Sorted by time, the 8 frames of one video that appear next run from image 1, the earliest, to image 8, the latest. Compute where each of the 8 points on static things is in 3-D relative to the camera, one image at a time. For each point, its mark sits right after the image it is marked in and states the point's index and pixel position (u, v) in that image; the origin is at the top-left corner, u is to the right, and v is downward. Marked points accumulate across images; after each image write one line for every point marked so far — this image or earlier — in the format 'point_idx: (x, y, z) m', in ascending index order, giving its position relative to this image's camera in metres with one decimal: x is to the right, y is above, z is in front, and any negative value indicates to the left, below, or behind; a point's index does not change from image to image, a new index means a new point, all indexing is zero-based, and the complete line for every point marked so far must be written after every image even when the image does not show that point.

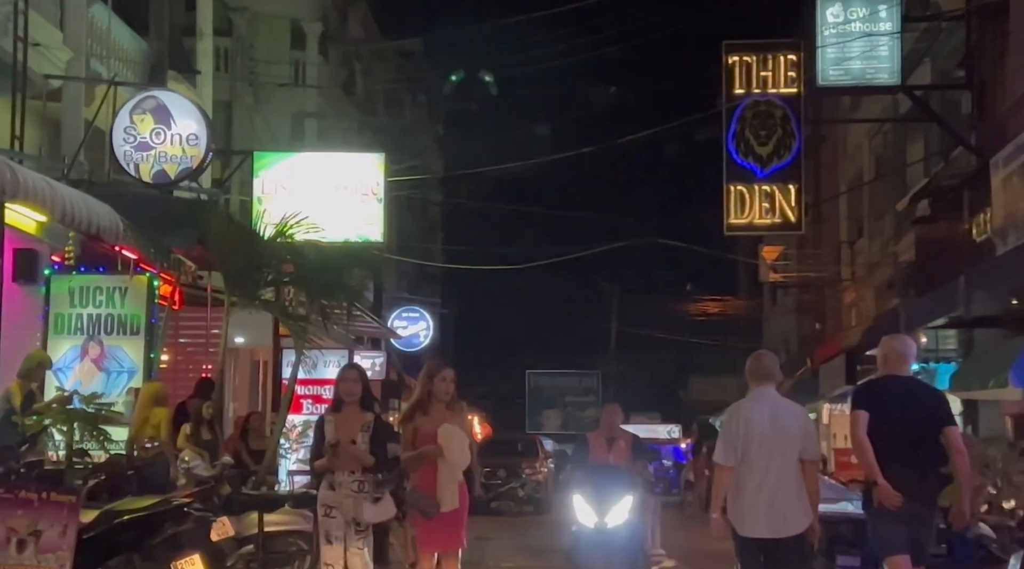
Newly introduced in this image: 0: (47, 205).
0: (-3.2, +0.6, +10.4) m
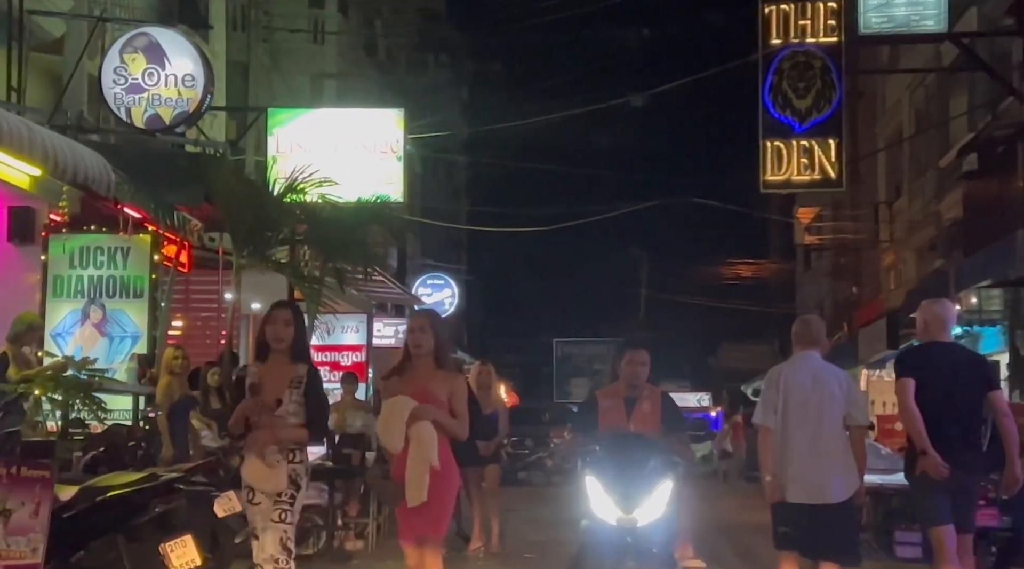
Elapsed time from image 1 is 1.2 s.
0: (-3.1, +0.9, +9.4) m
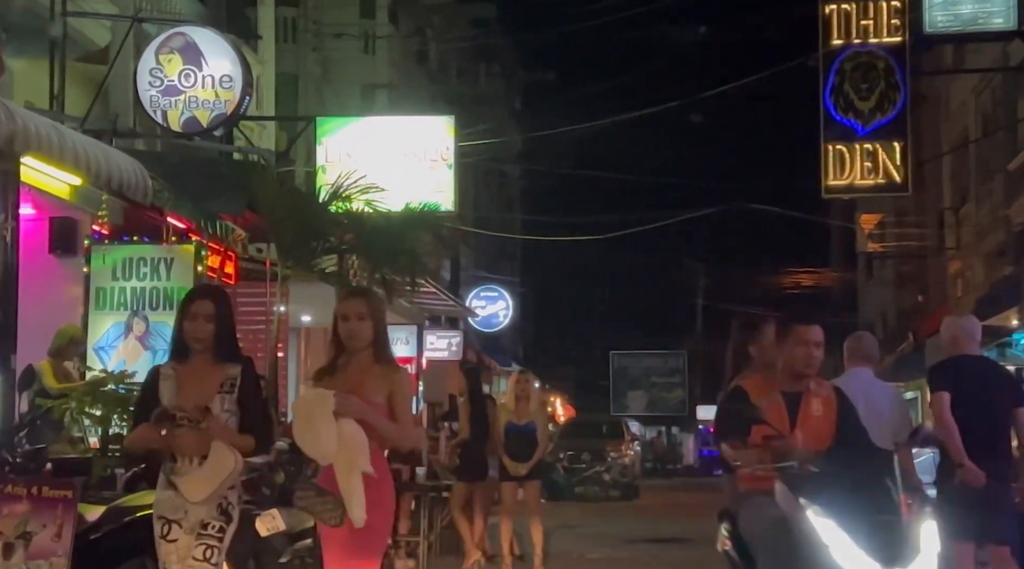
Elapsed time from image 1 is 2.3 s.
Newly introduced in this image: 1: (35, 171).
0: (-2.8, +0.8, +9.1) m
1: (-3.8, +0.9, +12.0) m
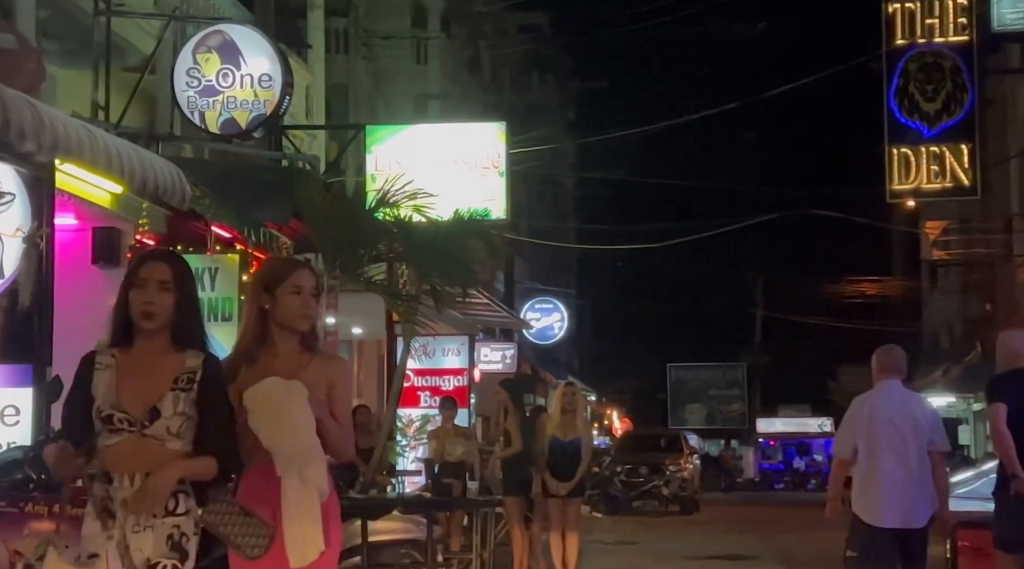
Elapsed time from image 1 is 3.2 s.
0: (-2.5, +0.7, +8.7) m
1: (-3.4, +0.8, +11.6) m
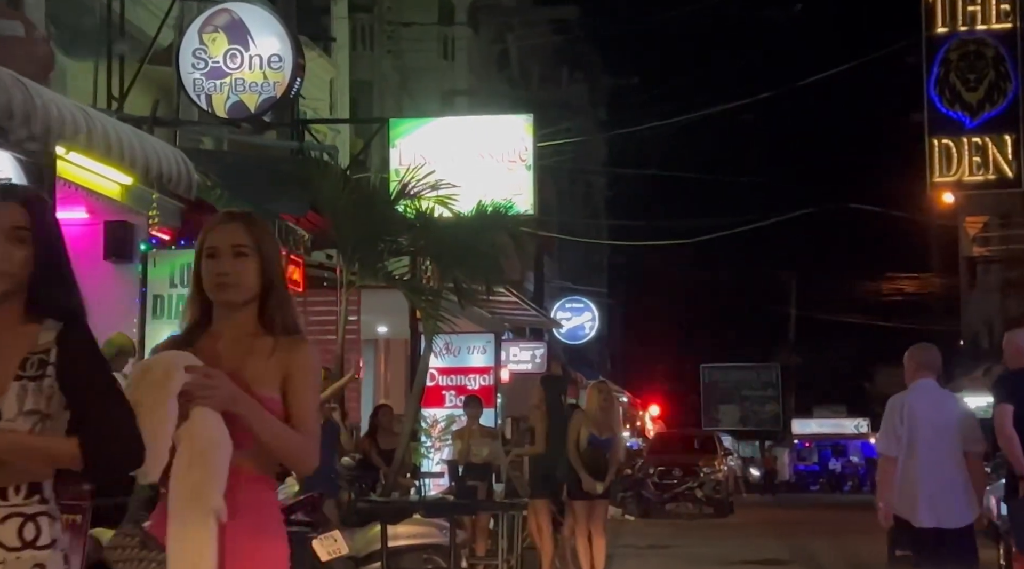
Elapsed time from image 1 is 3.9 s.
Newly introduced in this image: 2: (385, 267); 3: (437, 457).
0: (-2.3, +0.8, +8.2) m
1: (-3.2, +0.9, +11.2) m
2: (-1.1, +0.2, +13.0) m
3: (-0.8, -1.8, +15.7) m
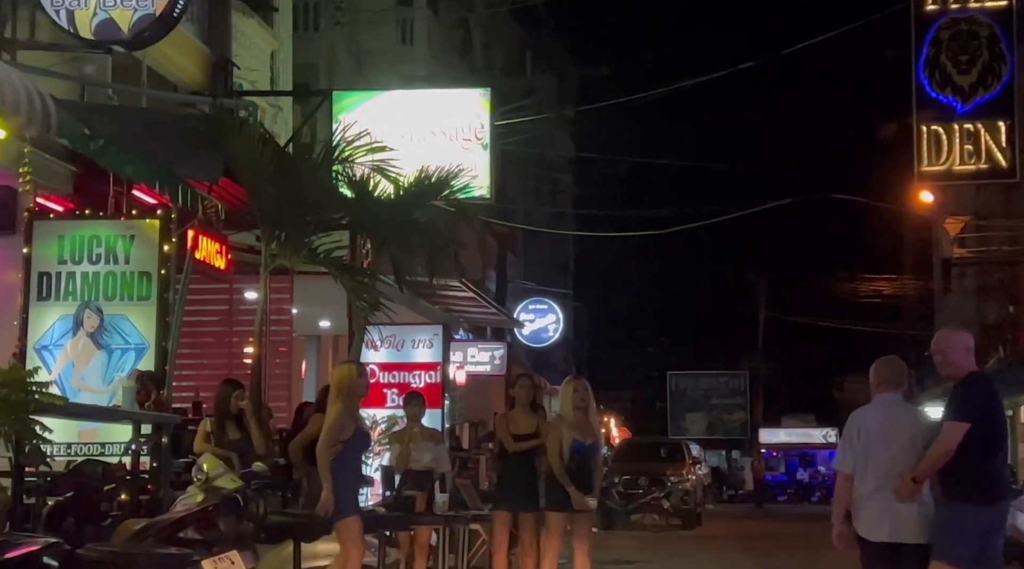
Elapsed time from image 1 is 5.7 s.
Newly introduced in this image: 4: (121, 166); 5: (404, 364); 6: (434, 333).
0: (-2.6, +1.0, +6.5) m
1: (-3.6, +1.0, +9.4) m
2: (-1.5, +0.3, +11.3) m
3: (-1.3, -1.7, +13.9) m
4: (-2.9, +0.9, +11.0) m
5: (-1.2, -0.9, +17.8) m
6: (-0.9, -0.6, +17.9) m
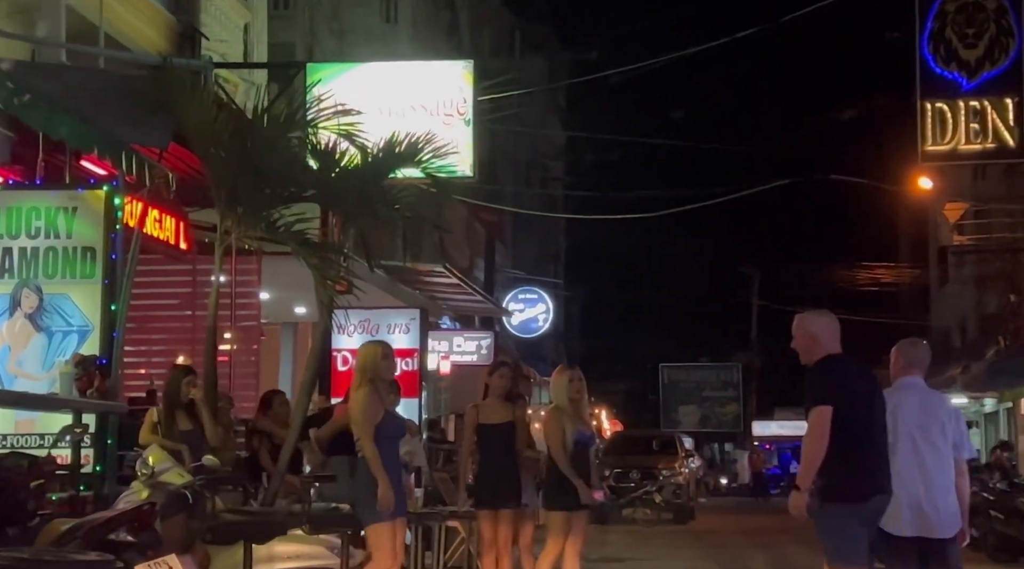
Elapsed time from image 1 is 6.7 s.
0: (-2.8, +1.1, +5.5) m
1: (-3.7, +1.2, +8.5) m
2: (-1.7, +0.5, +10.3) m
3: (-1.4, -1.5, +13.0) m
4: (-3.0, +1.0, +10.0) m
5: (-1.4, -0.8, +16.8) m
6: (-1.1, -0.4, +17.0) m
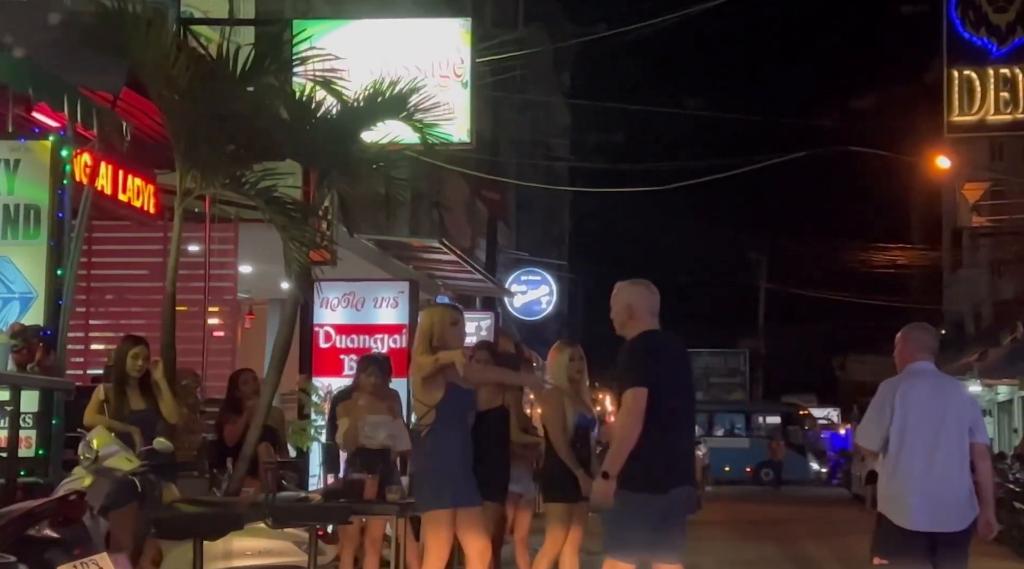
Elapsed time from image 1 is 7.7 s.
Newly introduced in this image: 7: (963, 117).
0: (-2.8, +1.3, +4.4) m
1: (-3.7, +1.4, +7.4) m
2: (-1.7, +0.7, +9.3) m
3: (-1.5, -1.2, +11.9) m
4: (-3.1, +1.3, +8.9) m
5: (-1.4, -0.5, +15.7) m
6: (-1.1, -0.1, +15.9) m
7: (+5.4, +2.0, +18.1) m
